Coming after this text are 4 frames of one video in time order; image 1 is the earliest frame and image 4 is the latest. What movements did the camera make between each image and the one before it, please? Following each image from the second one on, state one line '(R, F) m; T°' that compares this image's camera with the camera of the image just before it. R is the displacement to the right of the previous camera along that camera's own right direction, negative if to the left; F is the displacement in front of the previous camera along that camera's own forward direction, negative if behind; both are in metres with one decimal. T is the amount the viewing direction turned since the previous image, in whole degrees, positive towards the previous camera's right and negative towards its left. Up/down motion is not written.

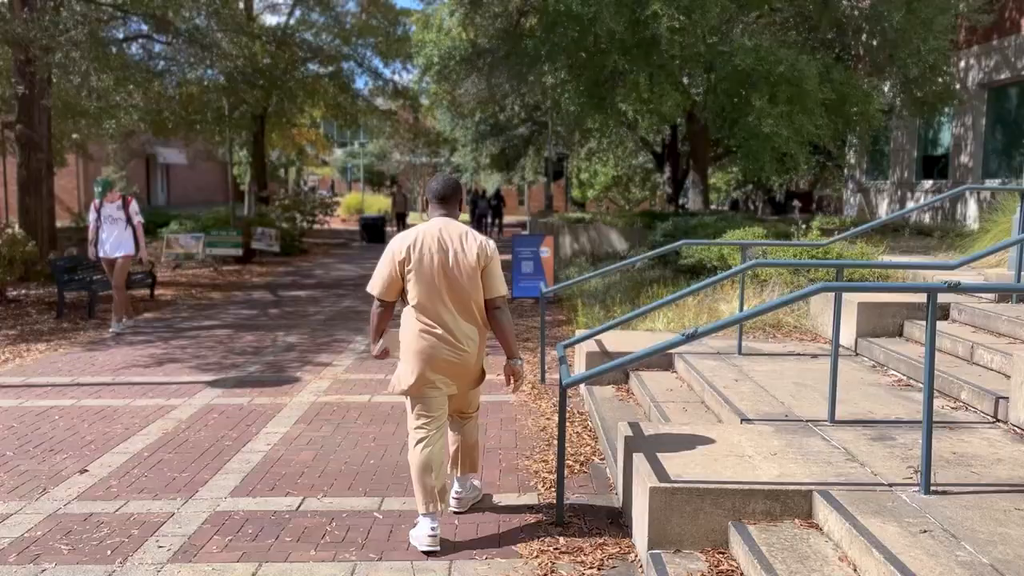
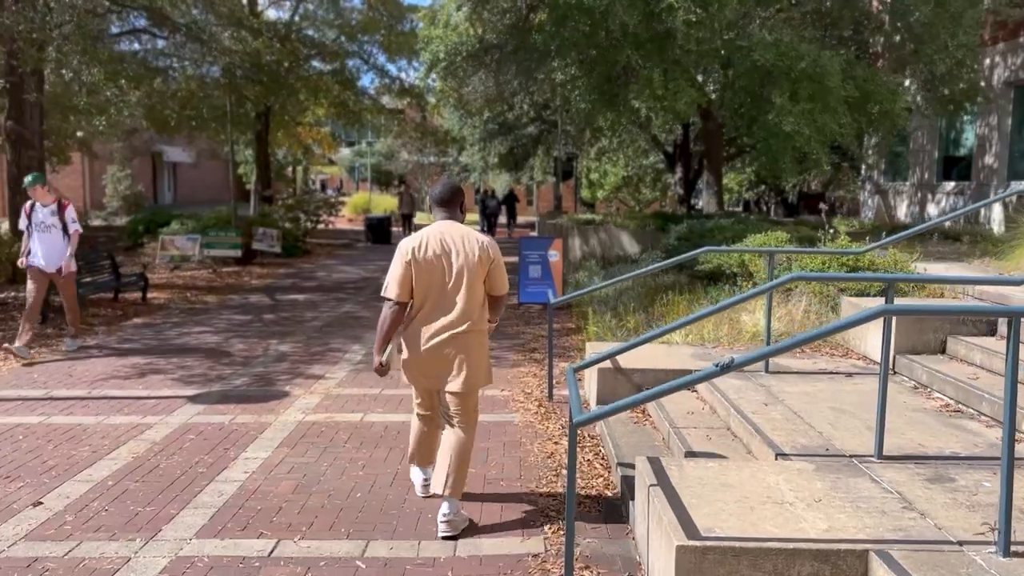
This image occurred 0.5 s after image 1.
(0.0, +0.6) m; -1°
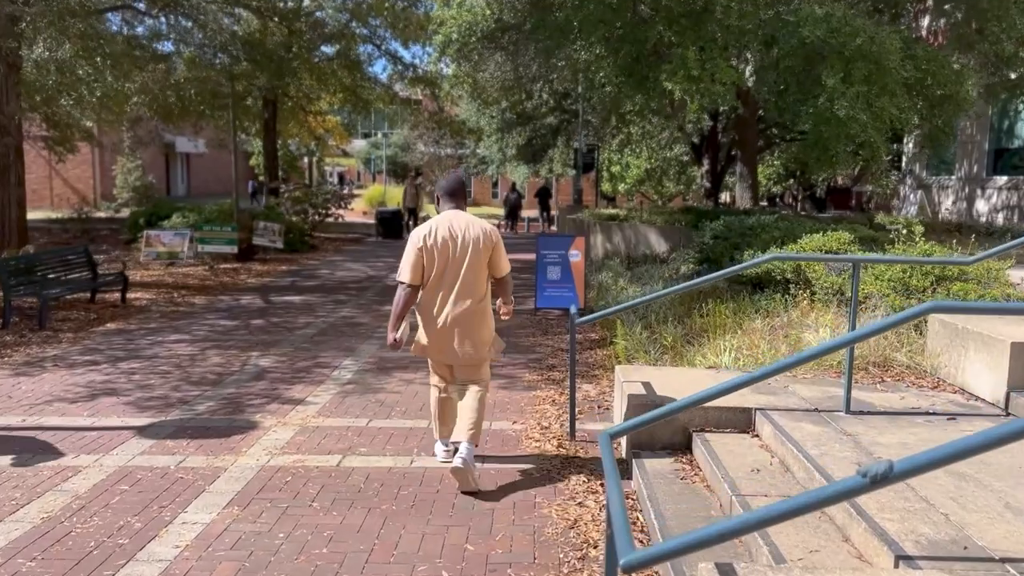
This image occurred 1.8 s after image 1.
(0.0, +1.2) m; -1°
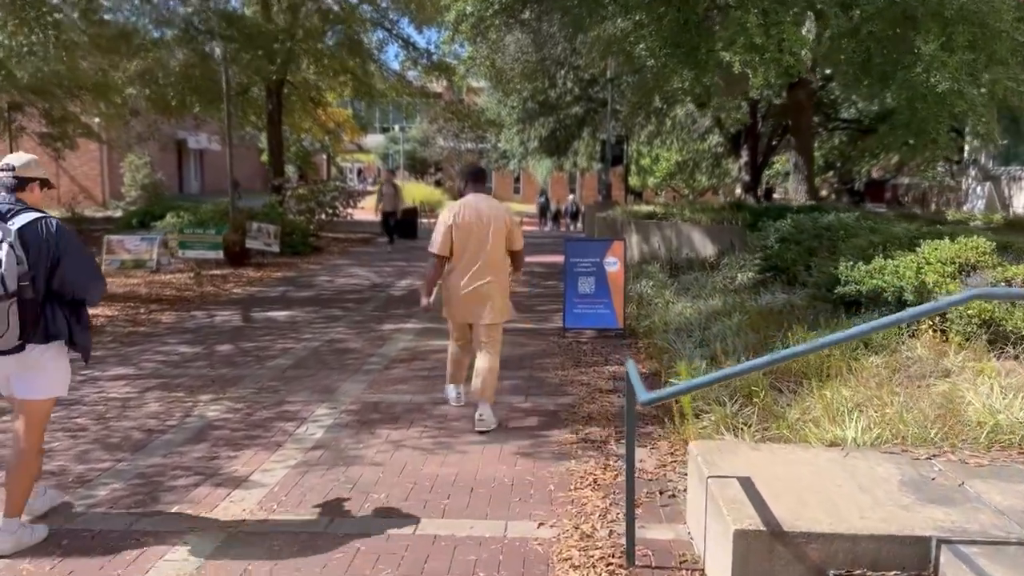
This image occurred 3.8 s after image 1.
(0.0, +1.9) m; -2°
